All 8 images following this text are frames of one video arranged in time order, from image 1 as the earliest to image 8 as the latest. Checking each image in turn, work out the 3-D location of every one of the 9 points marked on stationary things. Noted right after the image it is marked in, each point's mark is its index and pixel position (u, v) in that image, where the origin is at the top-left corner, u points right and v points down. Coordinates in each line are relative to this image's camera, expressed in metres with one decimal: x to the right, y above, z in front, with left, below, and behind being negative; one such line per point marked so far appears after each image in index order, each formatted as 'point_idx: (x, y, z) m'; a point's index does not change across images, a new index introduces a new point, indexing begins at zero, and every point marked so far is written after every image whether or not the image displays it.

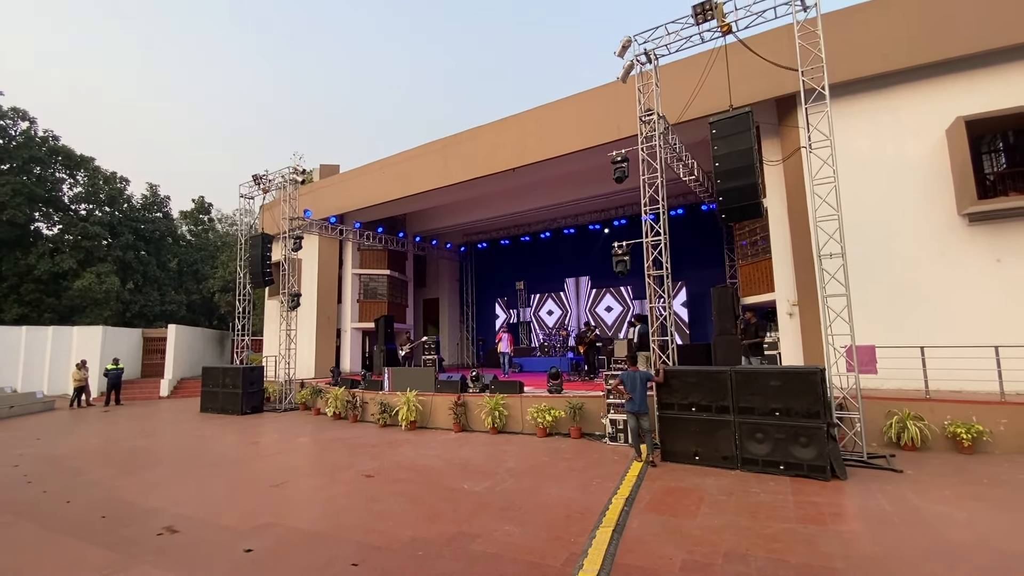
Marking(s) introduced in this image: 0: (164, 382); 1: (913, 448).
0: (-13.1, -3.5, +18.4) m
1: (+5.8, -2.3, +7.0) m
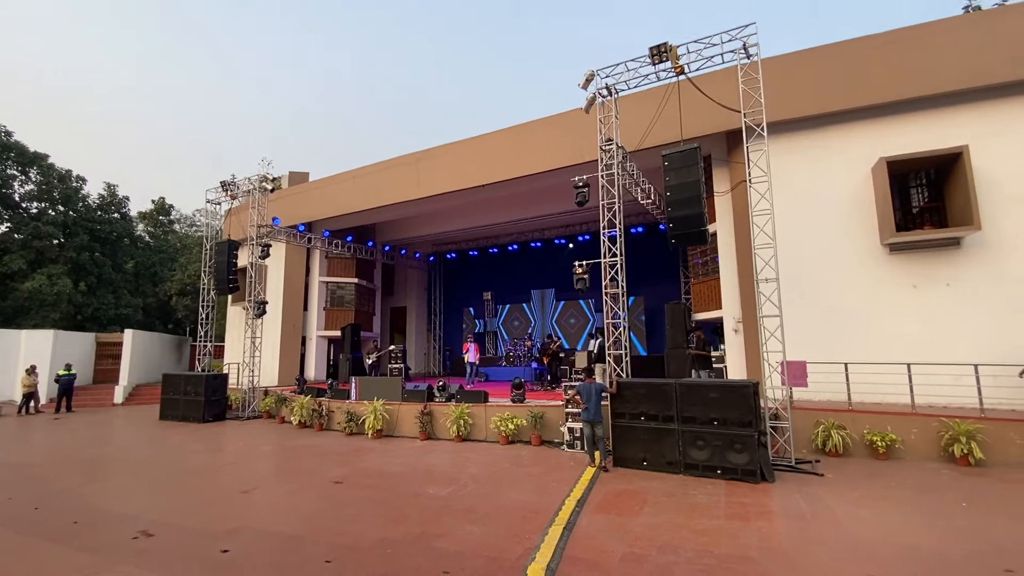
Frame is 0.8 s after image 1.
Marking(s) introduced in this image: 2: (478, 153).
0: (-14.4, -3.7, +17.9) m
1: (+5.2, -2.6, +7.8) m
2: (-0.9, +3.7, +13.5) m
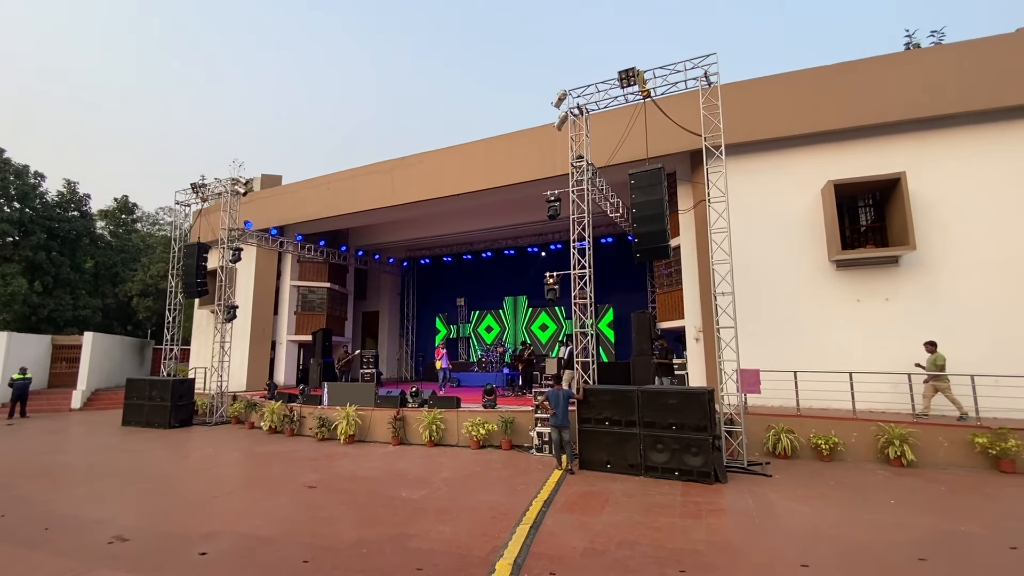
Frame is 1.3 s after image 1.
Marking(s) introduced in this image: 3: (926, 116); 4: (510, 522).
0: (-15.5, -3.7, +17.3) m
1: (+4.7, -2.9, +8.4) m
2: (-1.7, +3.5, +13.8) m
3: (+8.0, +3.3, +9.4) m
4: (0.0, -2.5, +5.2) m
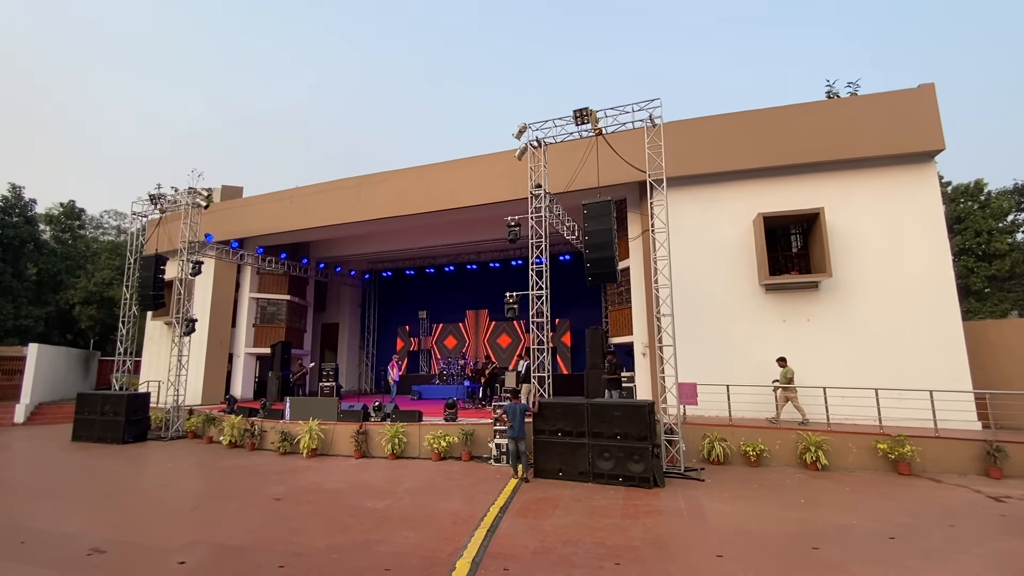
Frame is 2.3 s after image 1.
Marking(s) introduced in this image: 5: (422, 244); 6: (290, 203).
0: (-16.9, -4.1, +16.6) m
1: (+3.9, -3.3, +9.3) m
2: (-2.8, +3.1, +14.3) m
3: (+7.2, +2.8, +10.7) m
4: (-0.5, -2.8, +5.8) m
5: (-3.3, +1.6, +18.0) m
6: (-7.3, +2.8, +16.0) m
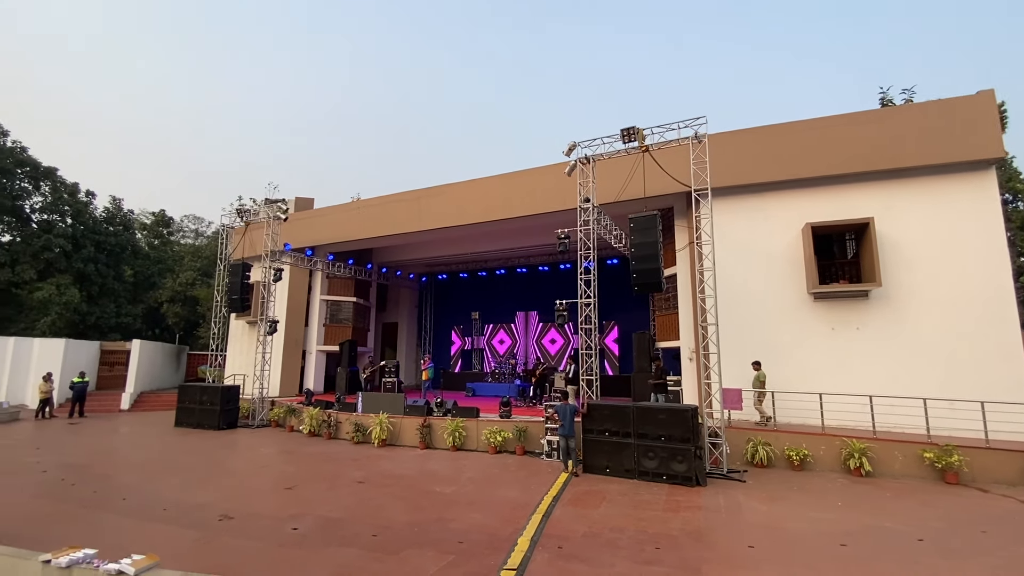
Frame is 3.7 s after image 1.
0: (-15.1, -4.2, +19.0) m
1: (+5.0, -3.5, +9.7) m
2: (-1.2, +2.9, +15.3) m
3: (+8.4, +2.6, +10.7) m
4: (+0.2, -3.0, +6.6) m
5: (-1.4, +1.5, +19.1) m
6: (-5.6, +2.7, +17.5) m
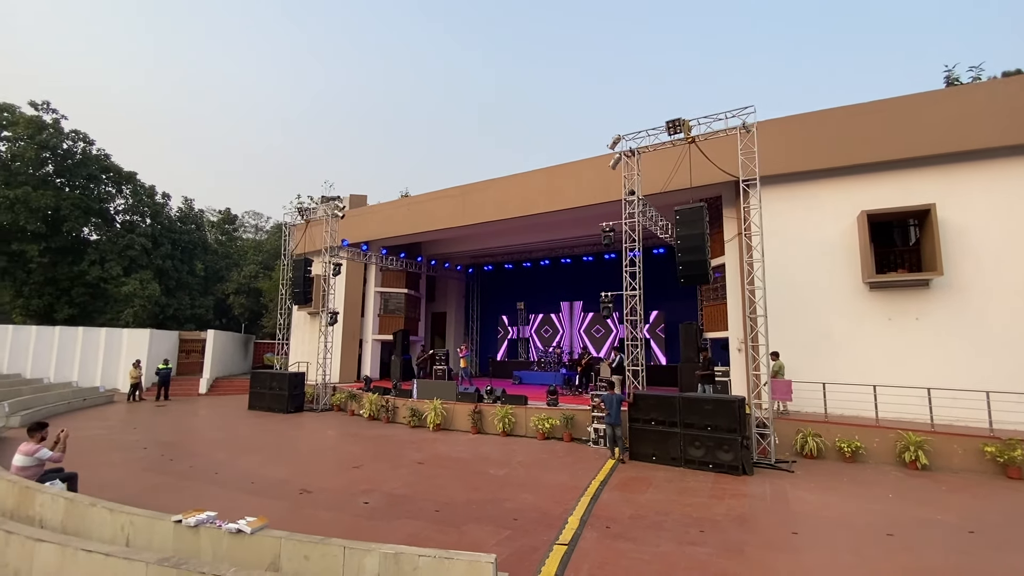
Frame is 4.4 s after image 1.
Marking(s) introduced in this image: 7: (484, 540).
0: (-13.2, -3.9, +20.7) m
1: (+5.9, -3.3, +9.6) m
2: (+0.2, +3.2, +15.6) m
3: (+9.4, +2.9, +10.3) m
4: (+0.9, -3.0, +7.0) m
5: (+0.4, +1.9, +19.5) m
6: (-3.9, +2.9, +18.2) m
7: (-0.3, -2.8, +5.4) m
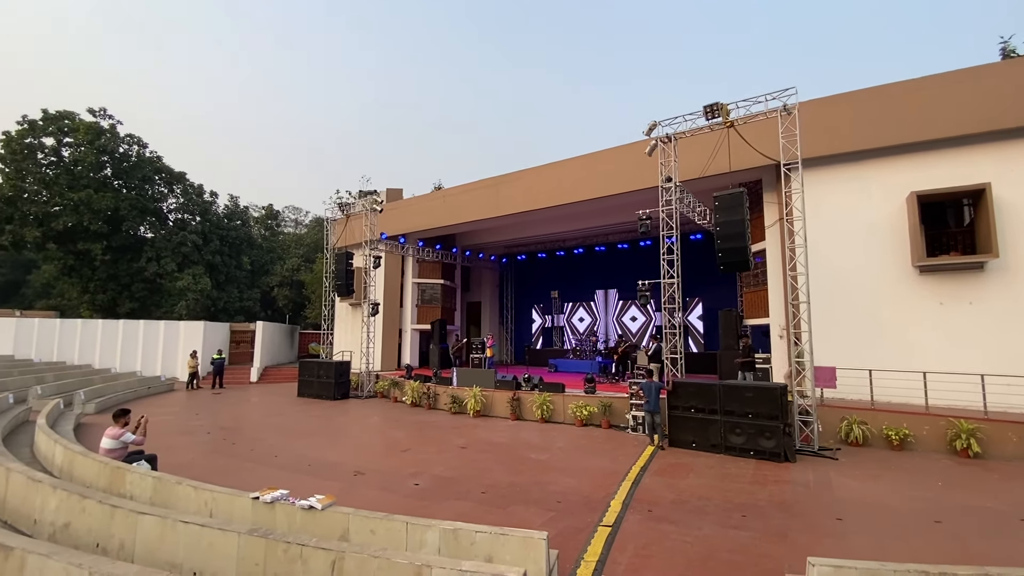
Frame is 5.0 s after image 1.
0: (-11.6, -3.7, +21.8) m
1: (+6.7, -3.0, +9.5) m
2: (+1.3, +3.6, +15.7) m
3: (+10.1, +3.2, +9.7) m
4: (+1.5, -2.8, +7.2) m
5: (+1.7, +2.3, +19.5) m
6: (-2.6, +3.3, +18.5) m
7: (+0.2, -2.7, +5.6) m
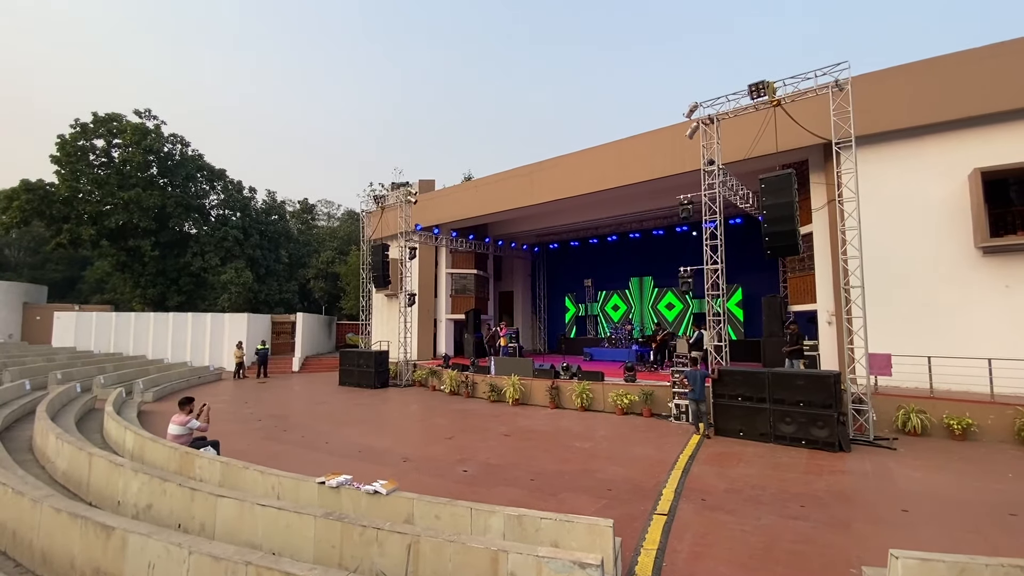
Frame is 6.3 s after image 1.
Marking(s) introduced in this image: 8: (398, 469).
0: (-10.0, -3.3, +22.5) m
1: (+7.5, -2.7, +9.1) m
2: (+2.4, +3.9, +15.5) m
3: (+10.8, +3.6, +9.0) m
4: (+2.2, -2.6, +7.1) m
5: (+3.1, +2.8, +19.3) m
6: (-1.4, +3.7, +18.5) m
7: (+0.8, -2.5, +5.6) m
8: (-1.7, -2.7, +7.3) m
